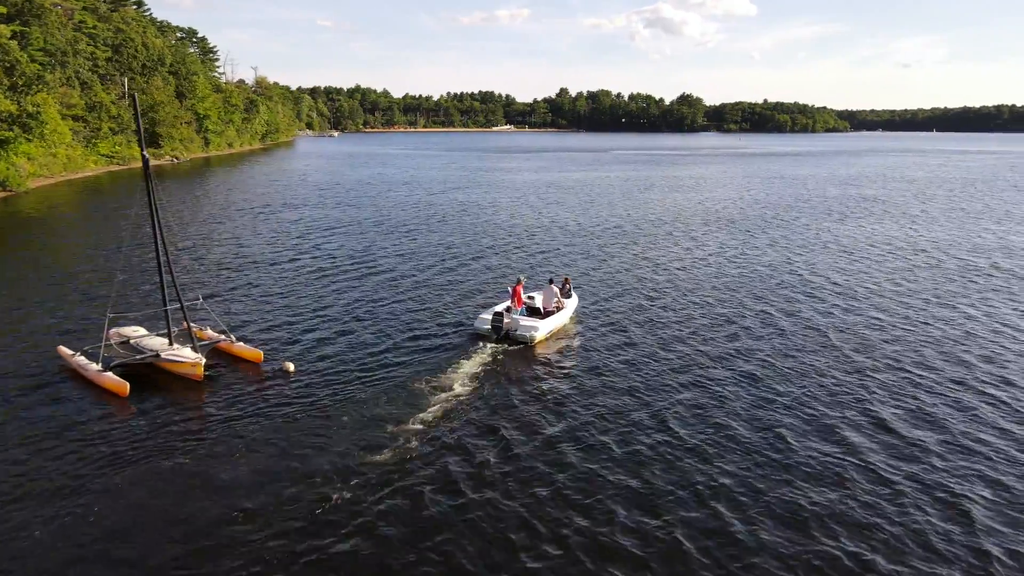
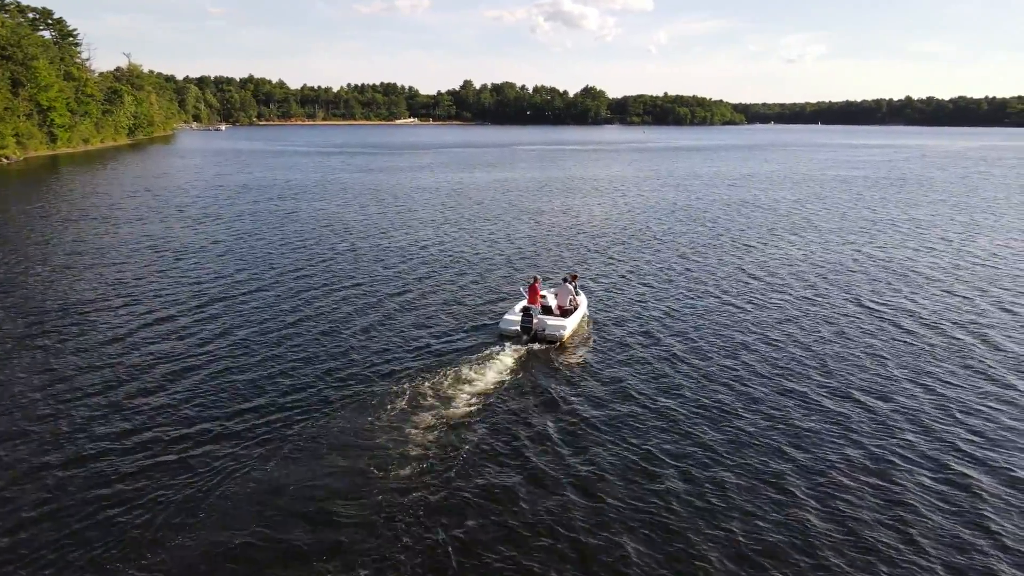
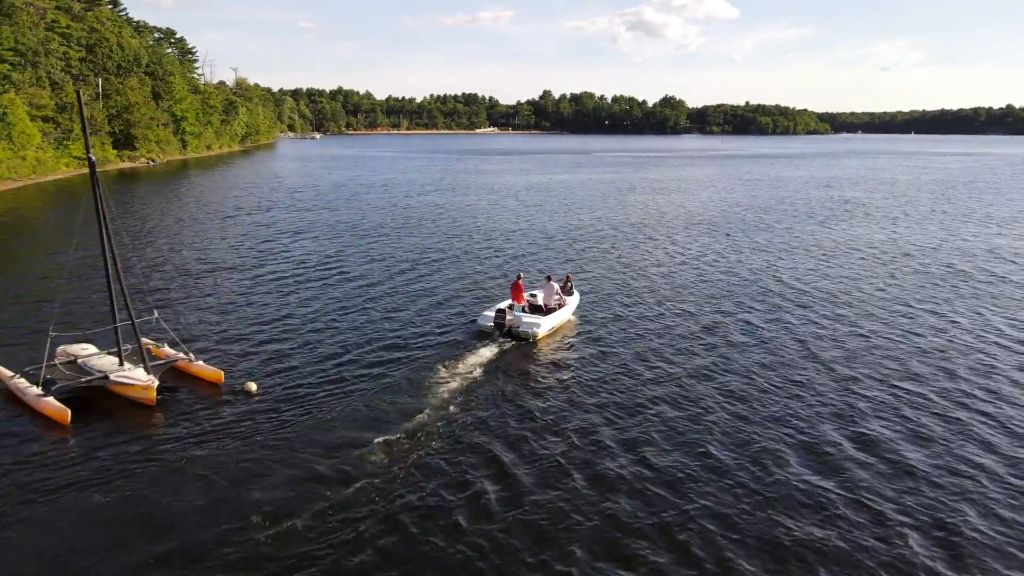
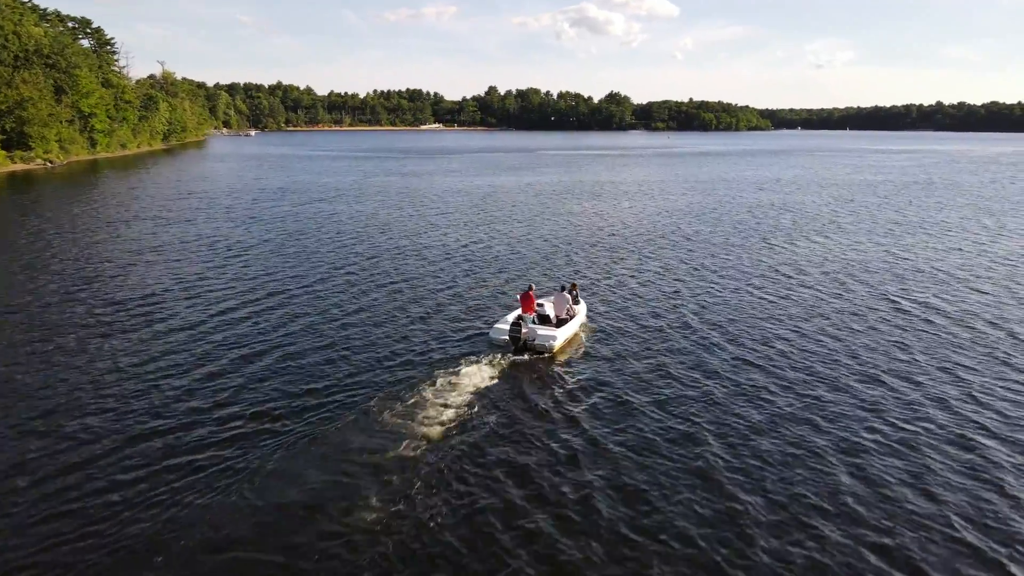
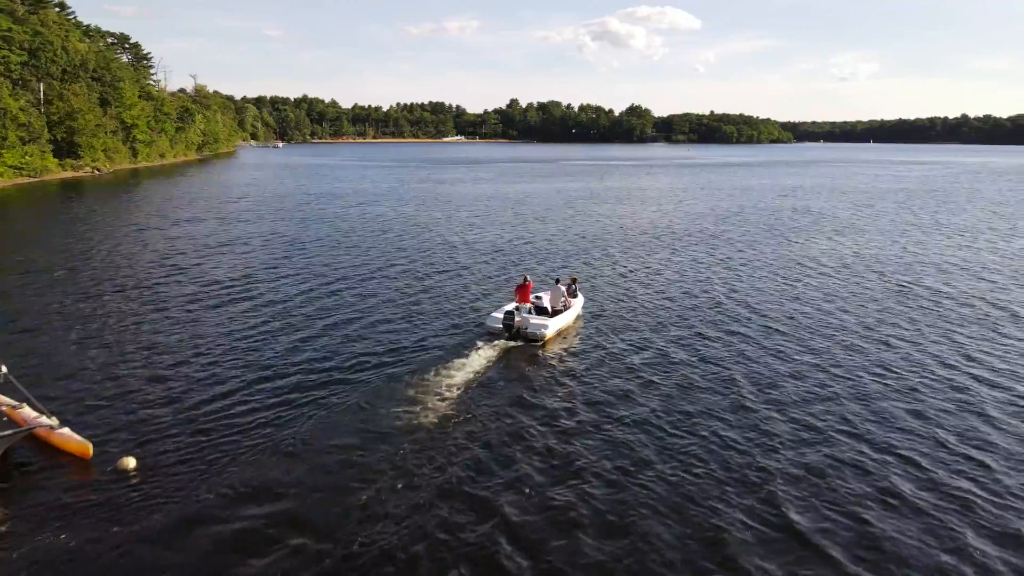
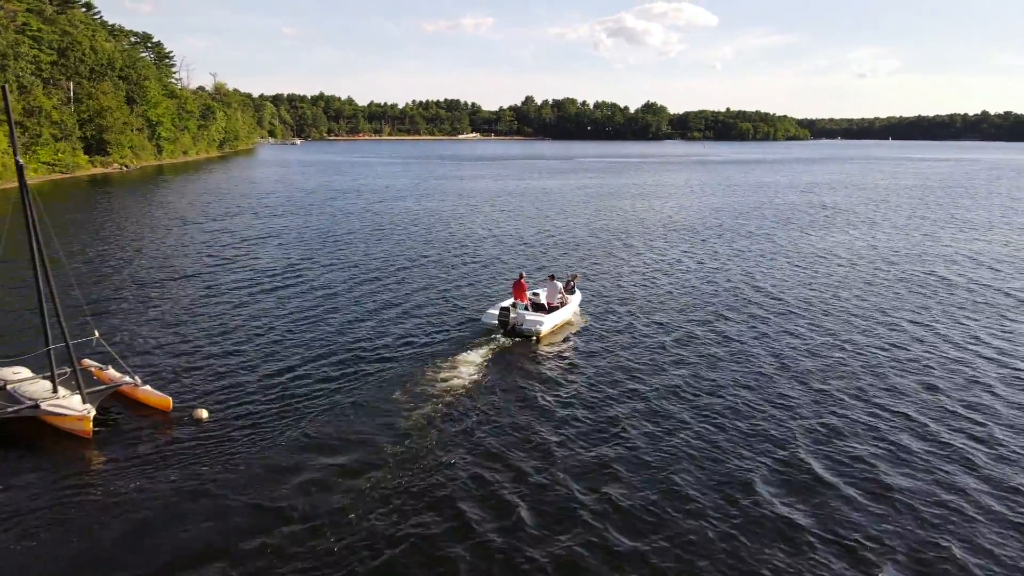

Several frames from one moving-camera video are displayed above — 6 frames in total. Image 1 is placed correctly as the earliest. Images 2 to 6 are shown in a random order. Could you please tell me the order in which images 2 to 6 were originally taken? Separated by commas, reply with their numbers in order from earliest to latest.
3, 6, 5, 4, 2
